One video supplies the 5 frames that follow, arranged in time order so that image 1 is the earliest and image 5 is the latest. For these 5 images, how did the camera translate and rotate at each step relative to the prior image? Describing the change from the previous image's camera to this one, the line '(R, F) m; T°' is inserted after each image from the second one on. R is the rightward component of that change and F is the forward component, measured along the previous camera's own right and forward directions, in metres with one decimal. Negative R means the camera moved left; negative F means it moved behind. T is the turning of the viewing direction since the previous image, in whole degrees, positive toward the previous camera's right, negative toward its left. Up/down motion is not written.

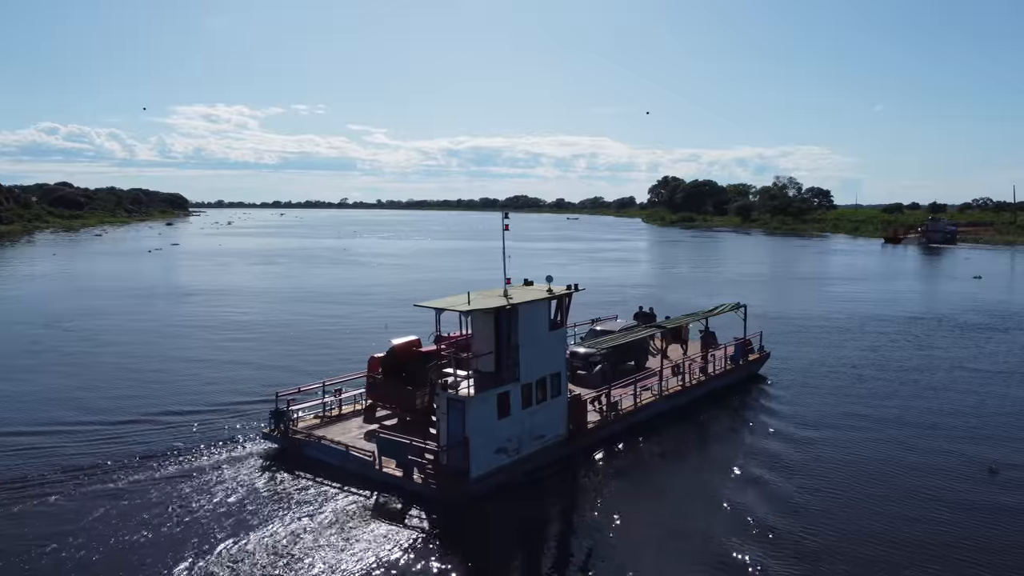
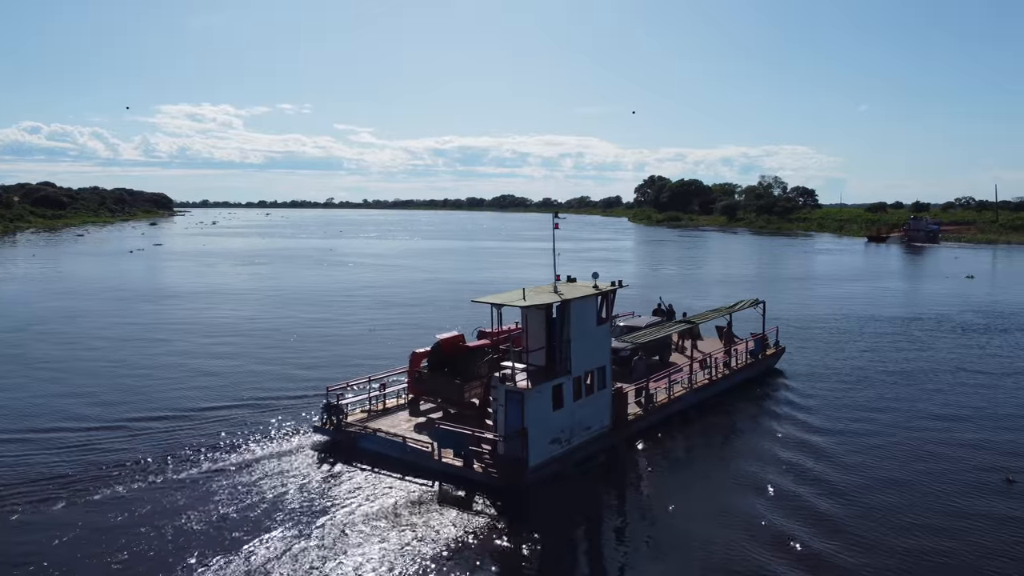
(-1.2, -0.4) m; +1°
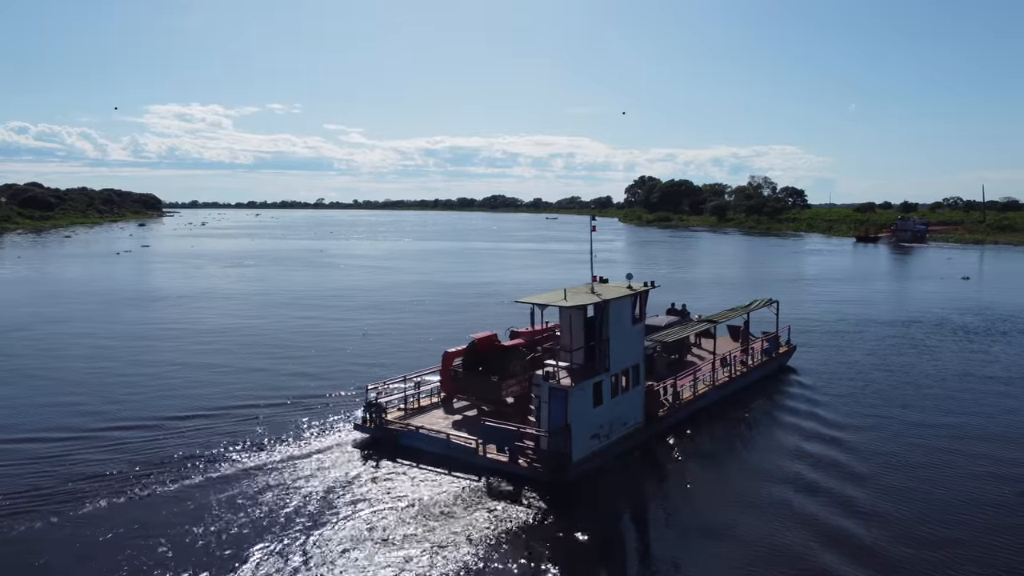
(-0.9, -0.4) m; +1°
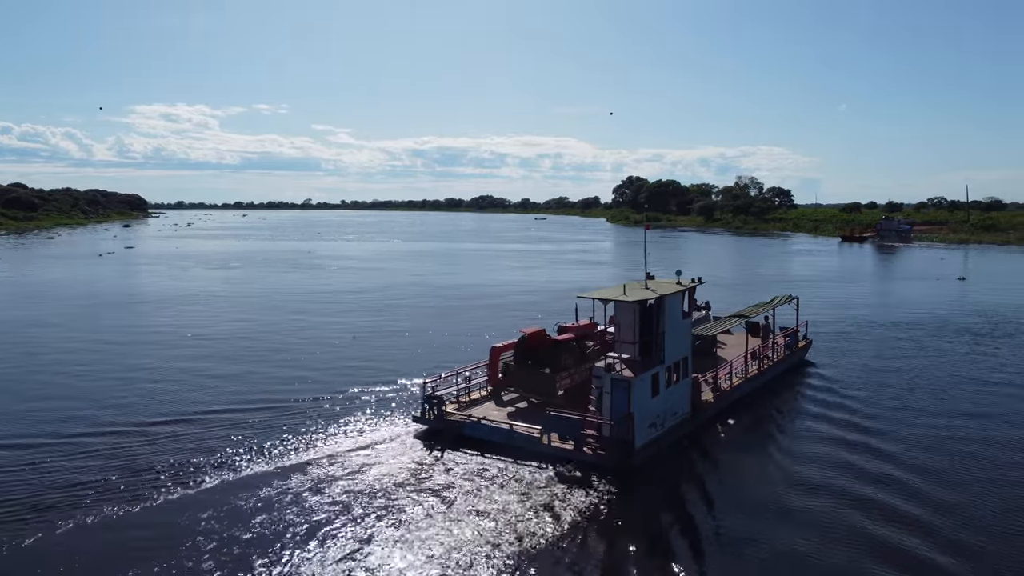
(-1.4, -0.6) m; +1°
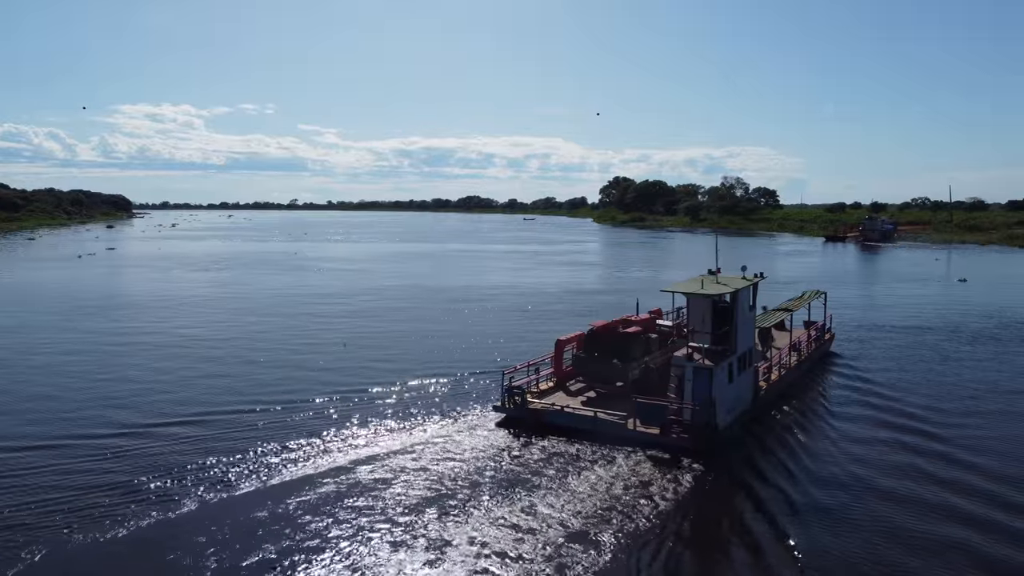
(-1.9, -0.8) m; +1°
